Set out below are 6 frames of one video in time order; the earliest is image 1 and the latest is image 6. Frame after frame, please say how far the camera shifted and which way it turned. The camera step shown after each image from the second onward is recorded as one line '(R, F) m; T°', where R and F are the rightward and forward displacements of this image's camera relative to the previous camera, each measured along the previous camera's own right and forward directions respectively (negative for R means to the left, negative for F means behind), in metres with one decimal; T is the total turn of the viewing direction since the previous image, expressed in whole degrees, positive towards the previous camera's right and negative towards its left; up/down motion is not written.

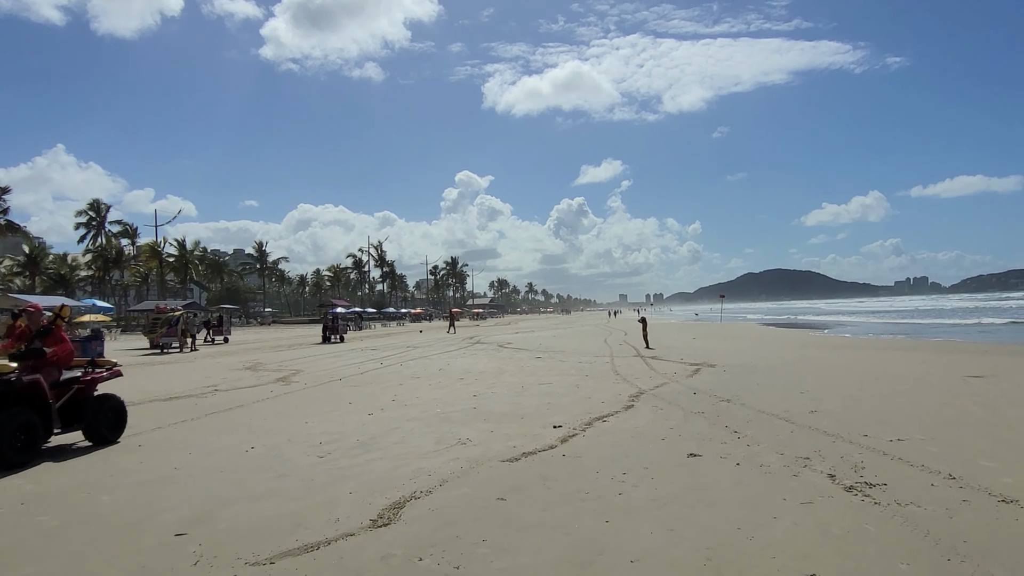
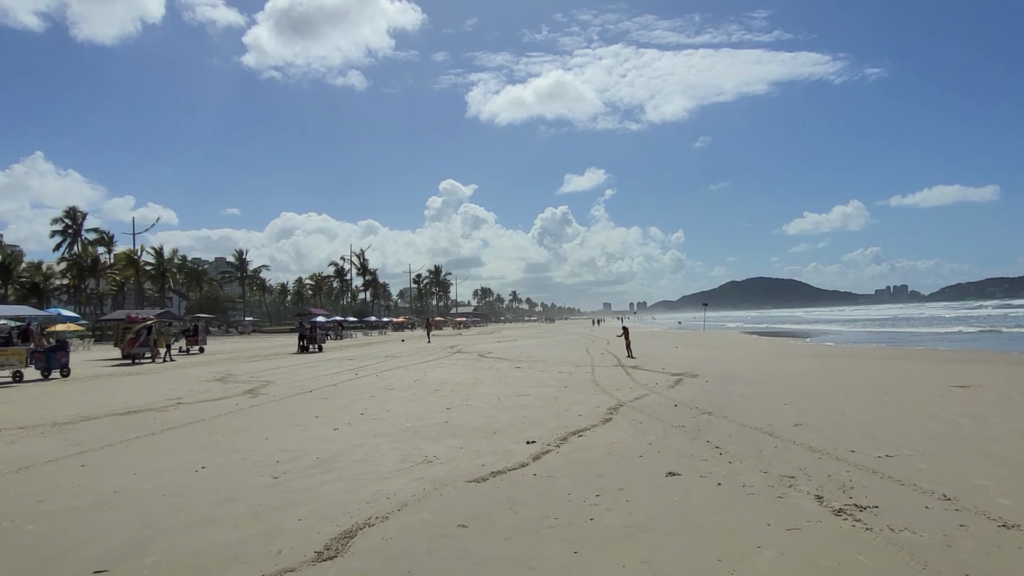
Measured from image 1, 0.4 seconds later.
(+0.1, +0.4) m; +1°
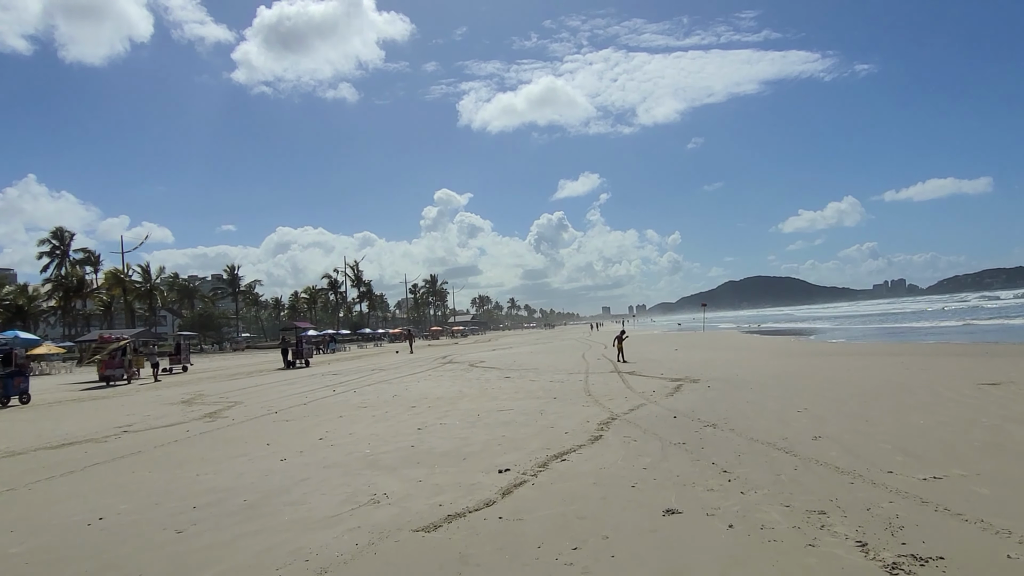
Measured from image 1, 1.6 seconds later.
(+0.3, +1.2) m; 0°
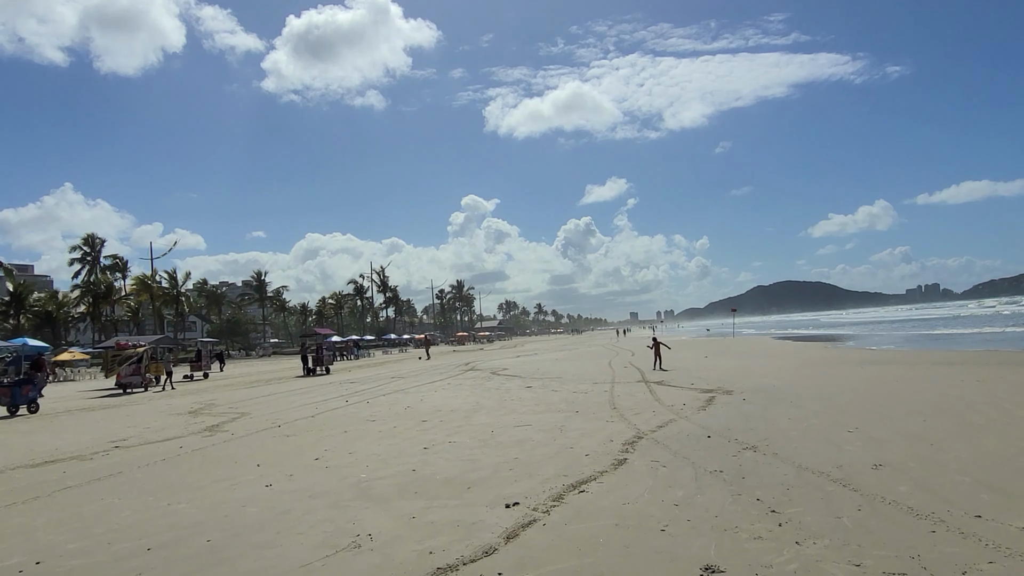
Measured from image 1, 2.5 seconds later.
(+0.1, +0.9) m; -2°
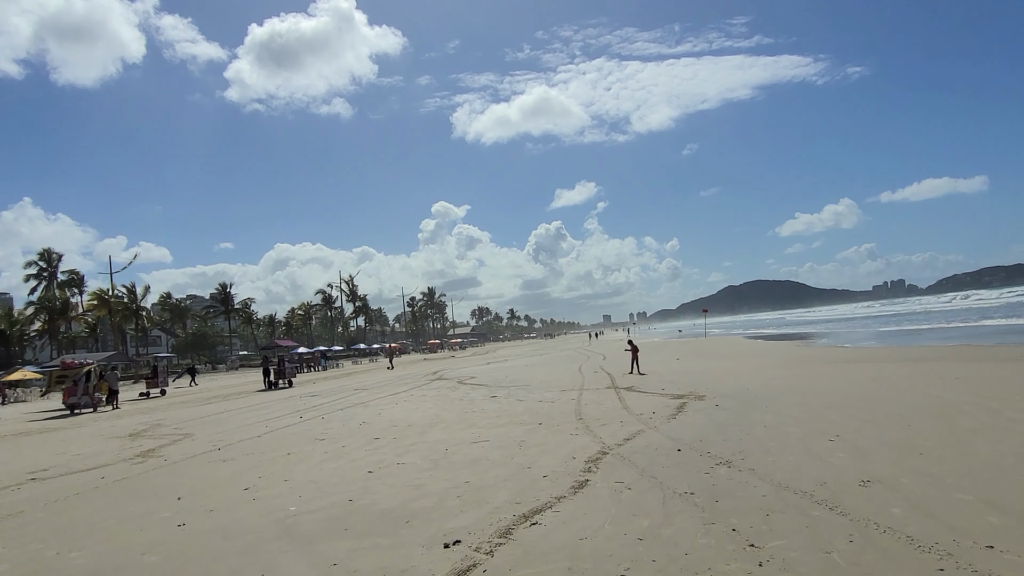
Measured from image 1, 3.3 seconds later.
(+0.3, +0.8) m; +2°
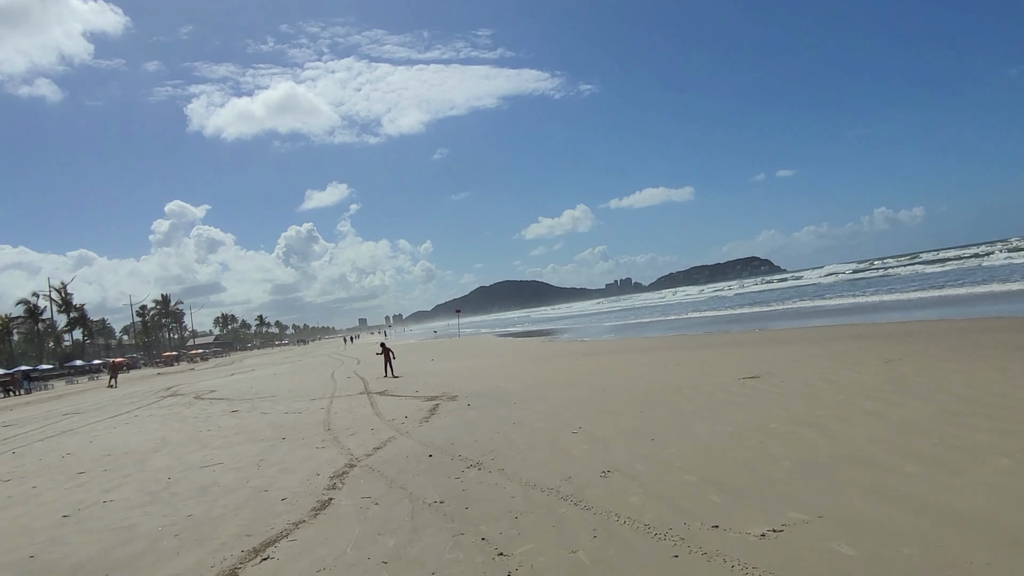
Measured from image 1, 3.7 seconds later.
(+0.2, +0.4) m; +19°
